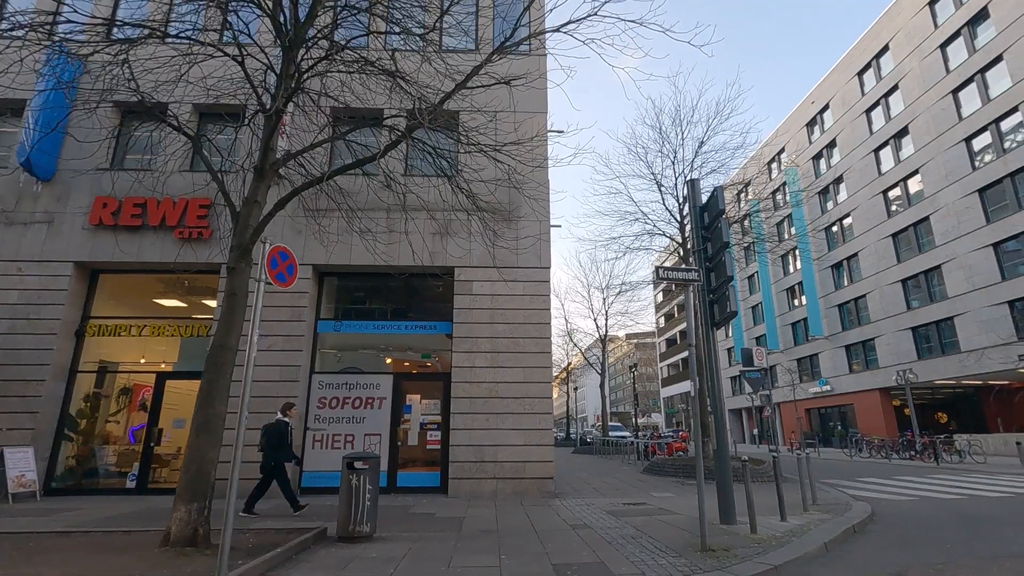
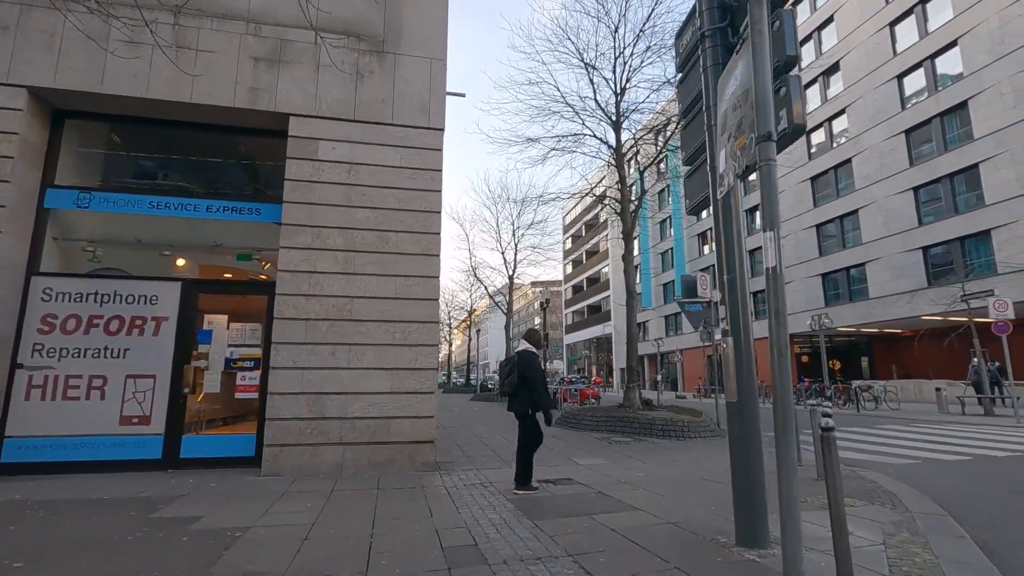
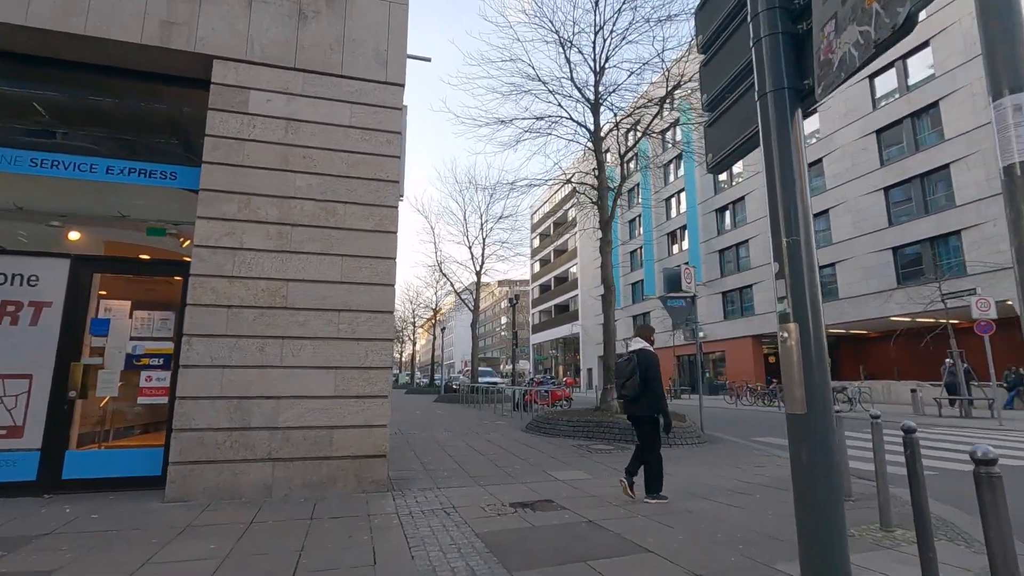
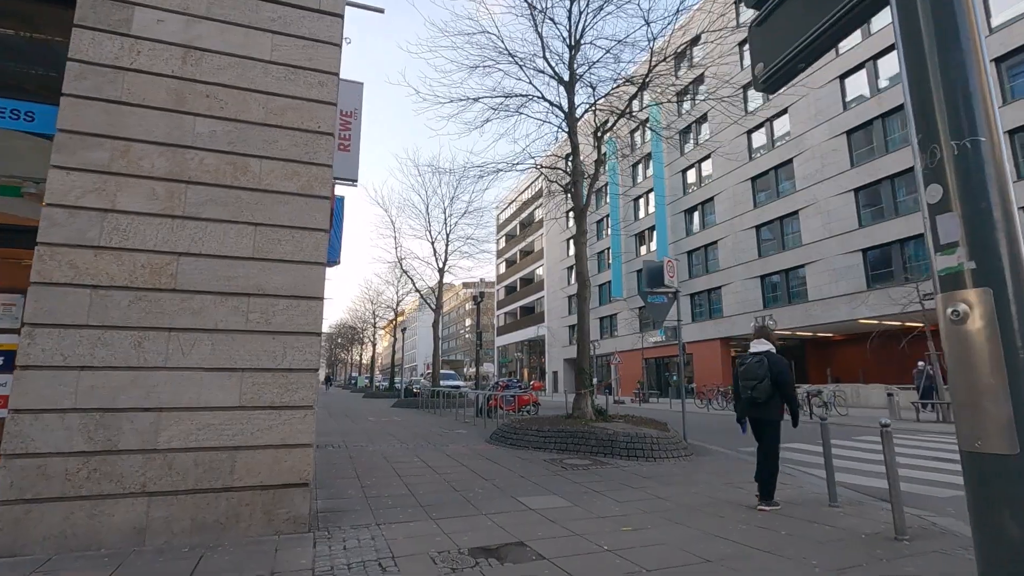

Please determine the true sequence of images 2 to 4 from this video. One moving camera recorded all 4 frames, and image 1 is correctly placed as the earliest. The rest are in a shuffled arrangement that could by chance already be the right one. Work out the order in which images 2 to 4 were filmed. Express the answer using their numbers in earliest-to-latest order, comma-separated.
2, 3, 4
